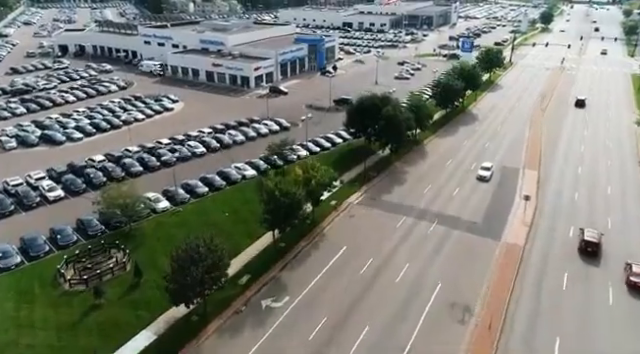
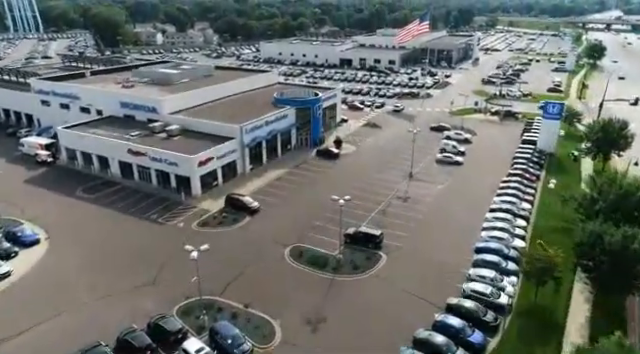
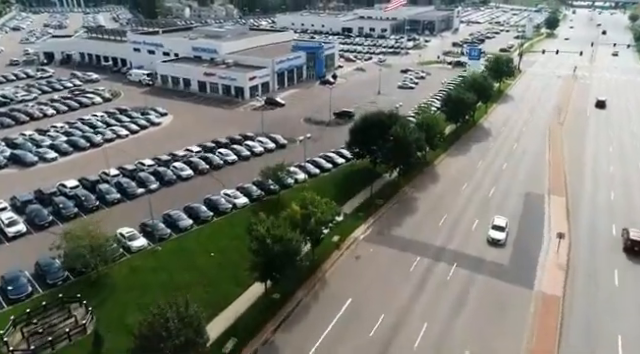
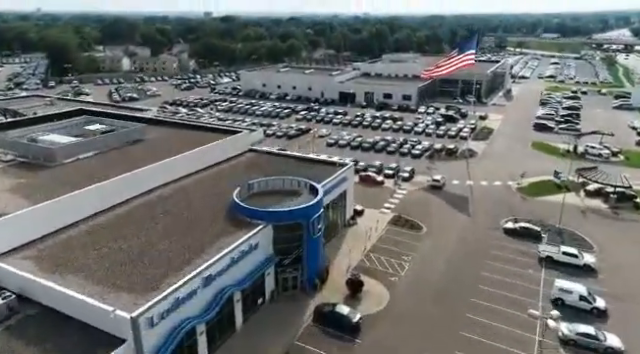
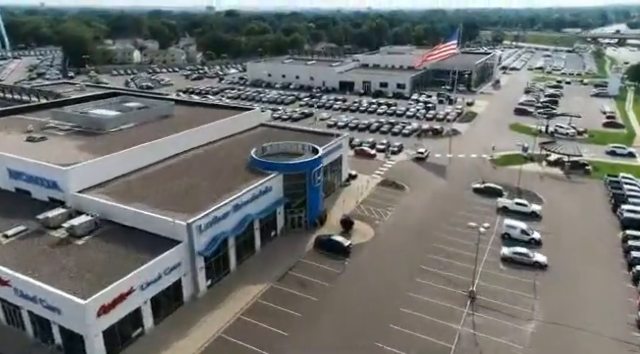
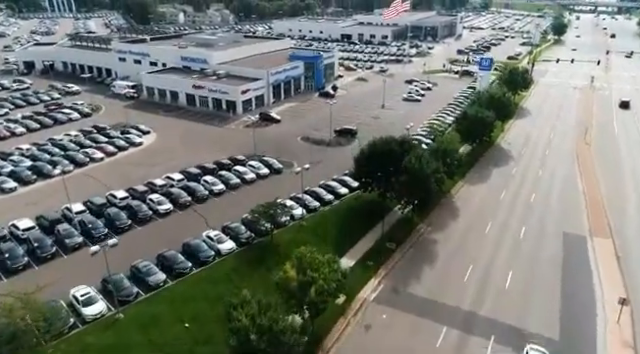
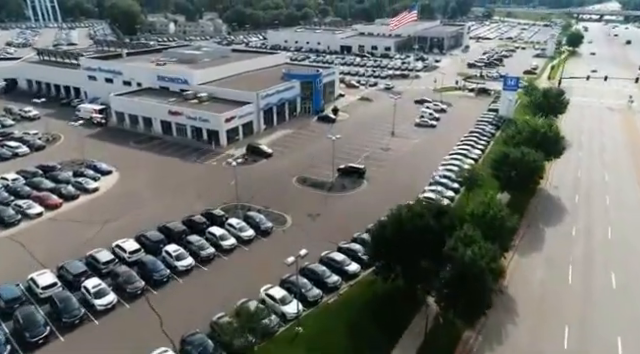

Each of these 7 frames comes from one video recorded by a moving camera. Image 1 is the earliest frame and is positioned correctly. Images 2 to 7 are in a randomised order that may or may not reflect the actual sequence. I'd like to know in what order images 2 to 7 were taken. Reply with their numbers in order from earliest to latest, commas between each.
3, 6, 7, 2, 5, 4
